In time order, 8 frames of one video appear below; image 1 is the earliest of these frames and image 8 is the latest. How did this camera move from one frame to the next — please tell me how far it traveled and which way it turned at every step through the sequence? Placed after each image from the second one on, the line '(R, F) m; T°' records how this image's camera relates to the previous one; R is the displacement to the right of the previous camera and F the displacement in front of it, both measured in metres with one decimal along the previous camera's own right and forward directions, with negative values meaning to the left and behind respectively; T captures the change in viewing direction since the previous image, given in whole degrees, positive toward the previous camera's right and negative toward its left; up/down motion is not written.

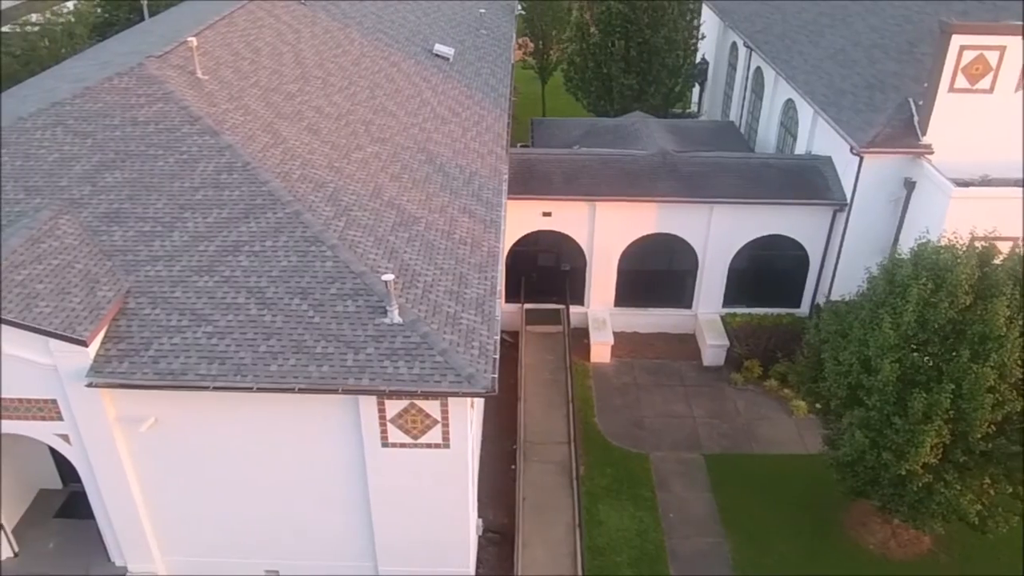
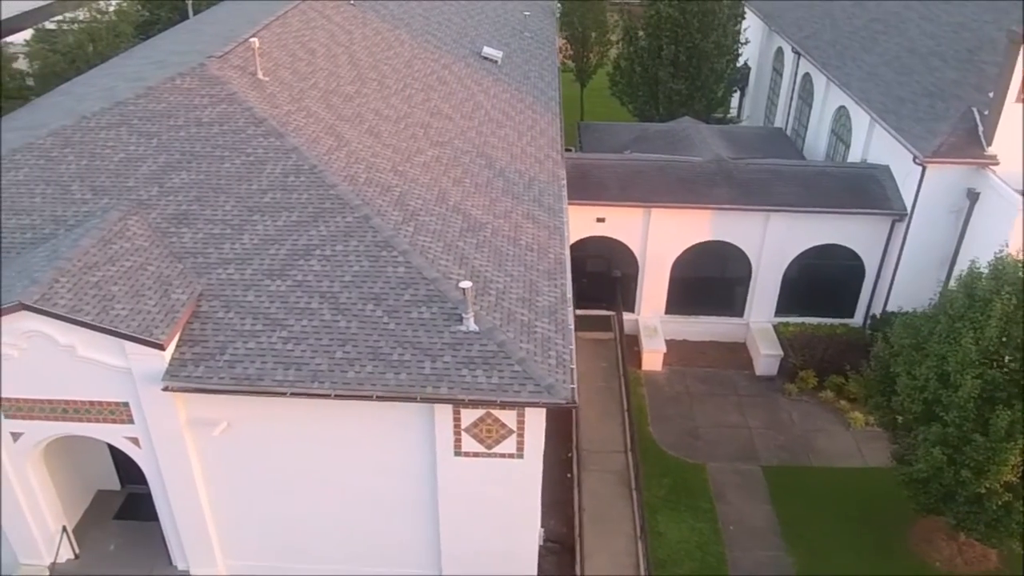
(-1.1, +0.2) m; -1°
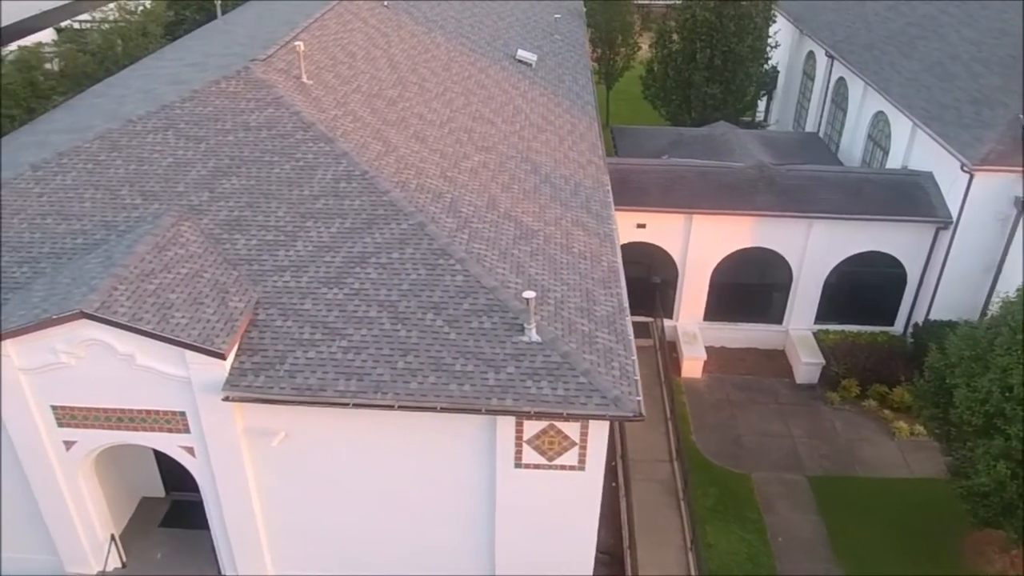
(-1.0, +0.2) m; 0°
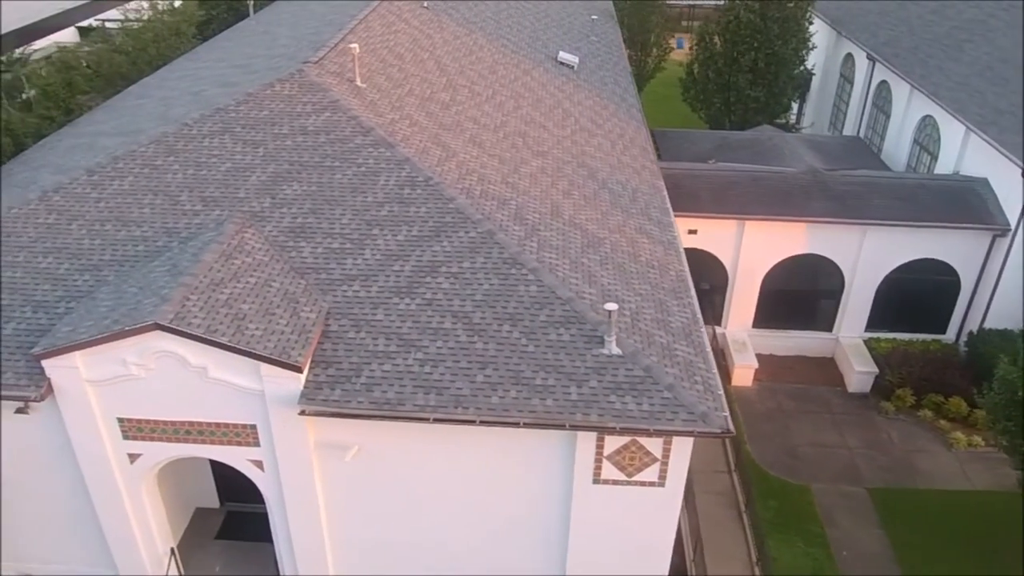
(-1.3, +0.4) m; 0°
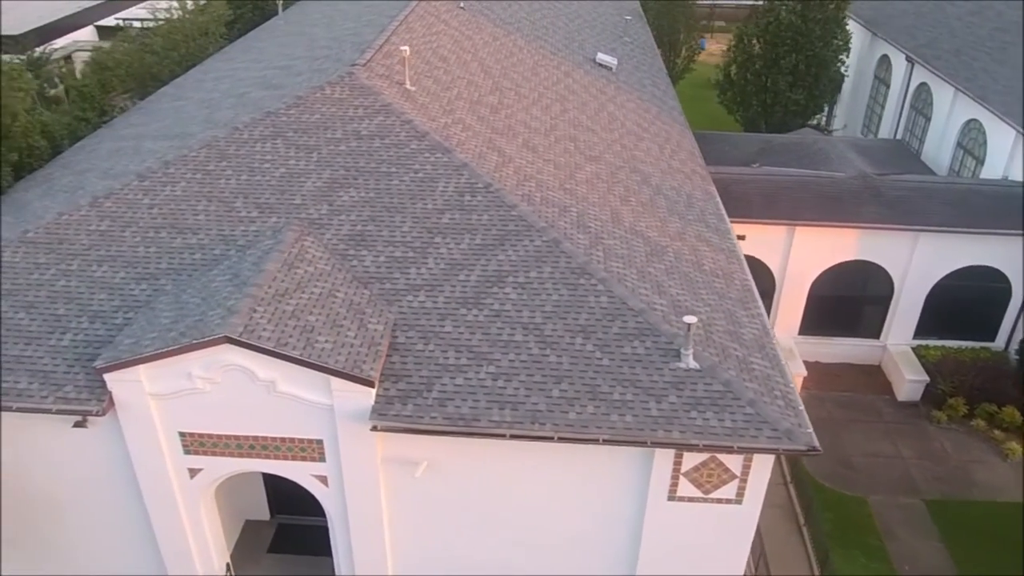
(-1.2, +0.4) m; 0°
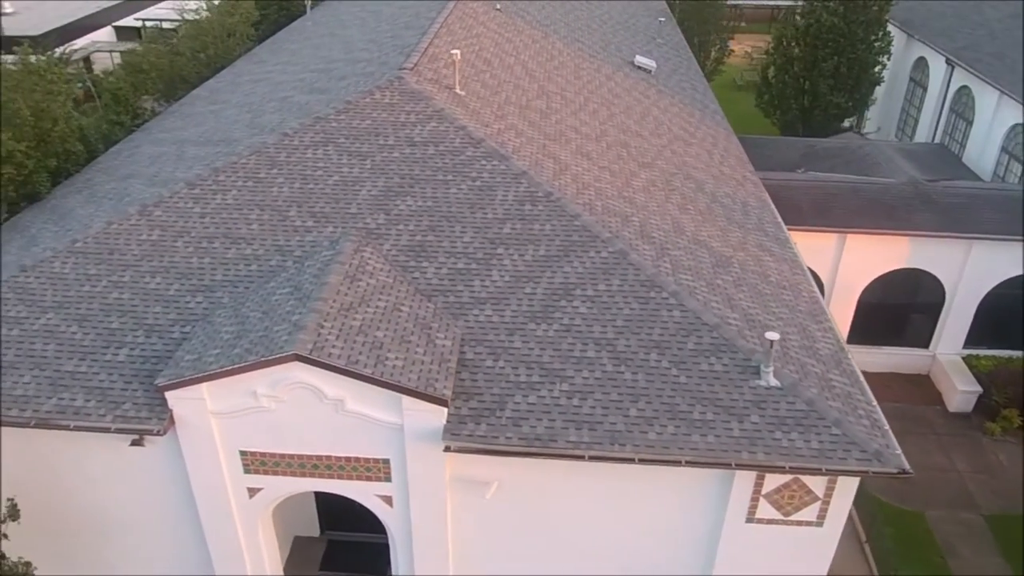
(-1.1, +0.5) m; 0°
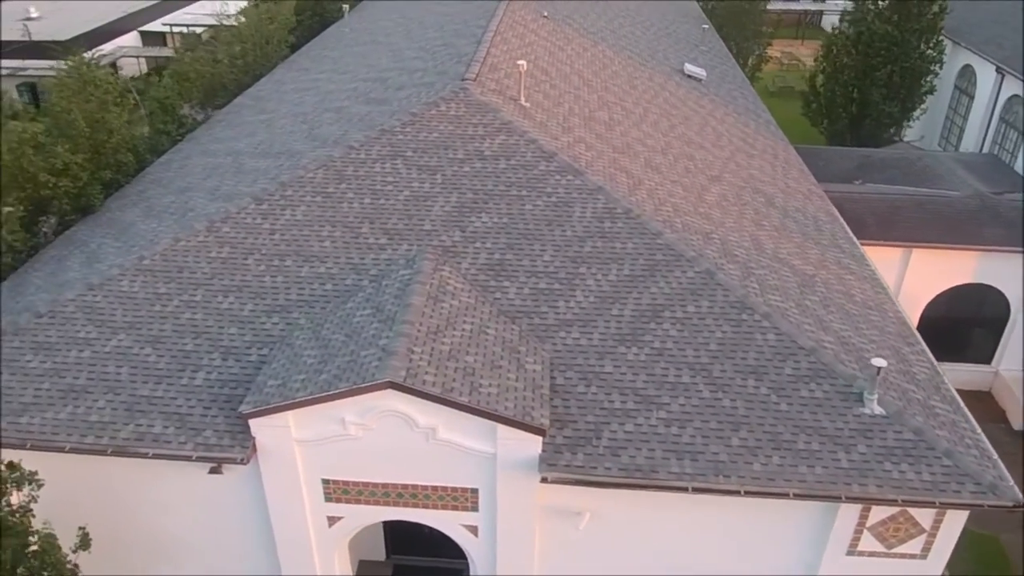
(-1.3, +0.5) m; 0°
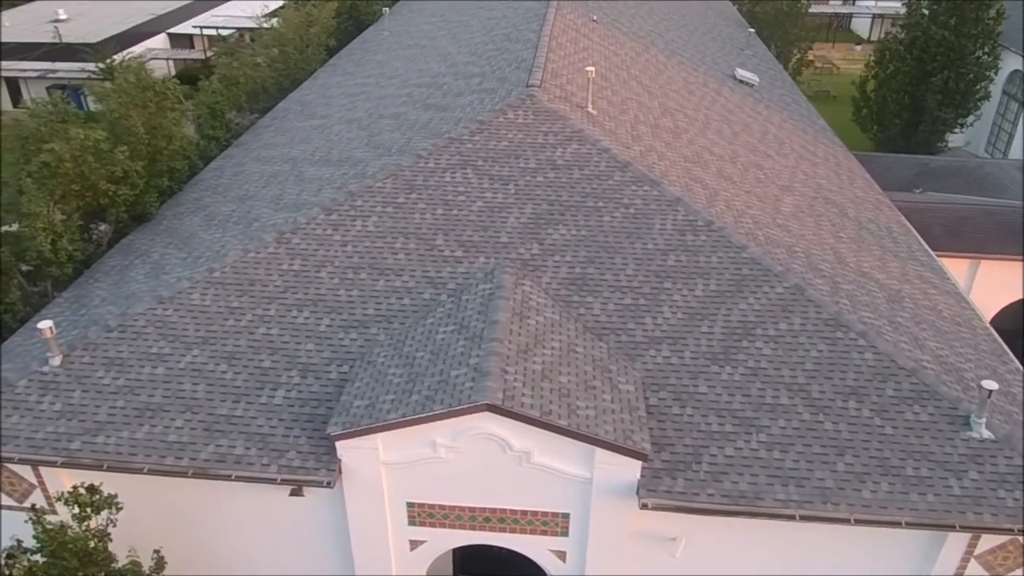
(-1.2, +0.4) m; 0°
